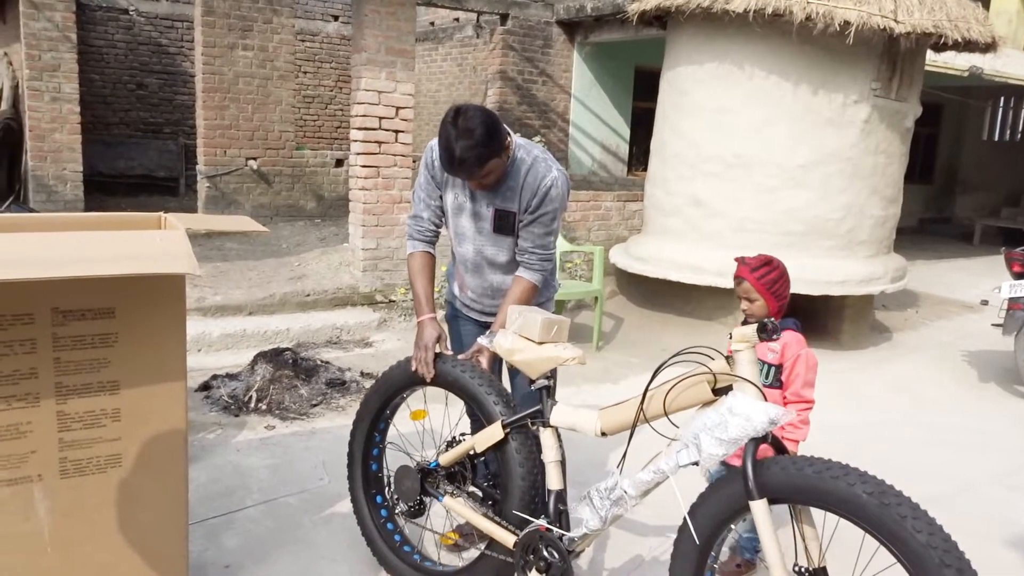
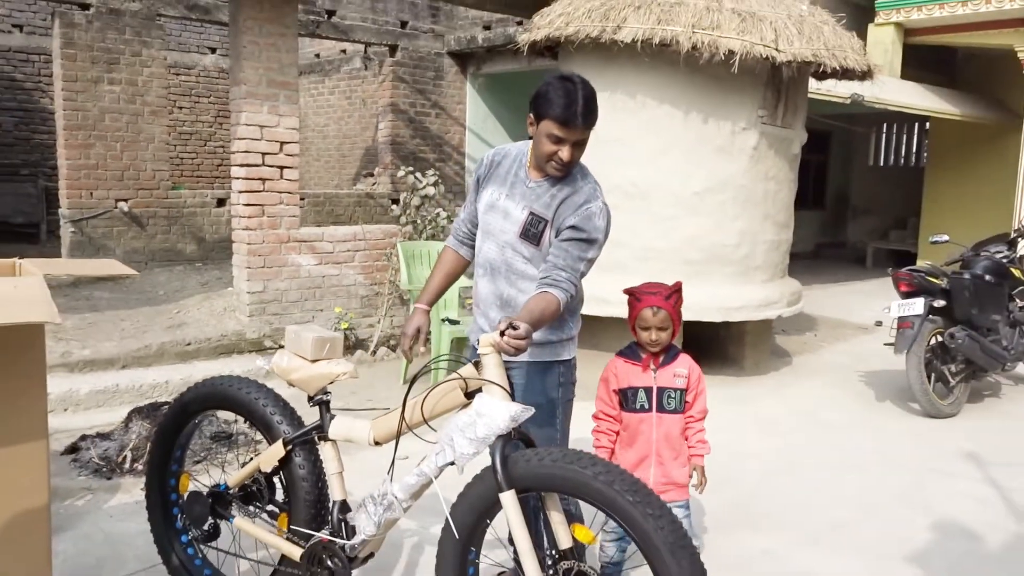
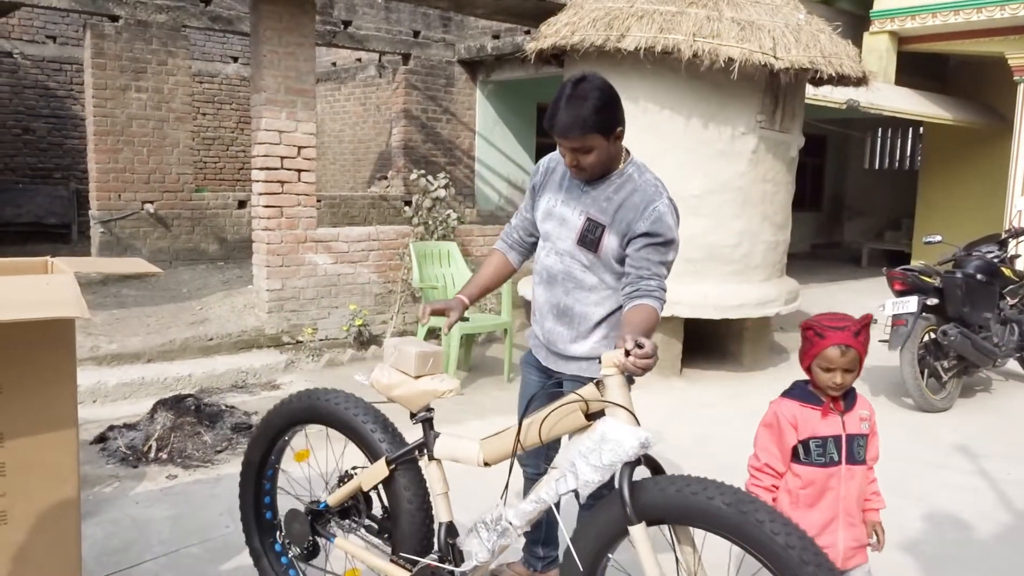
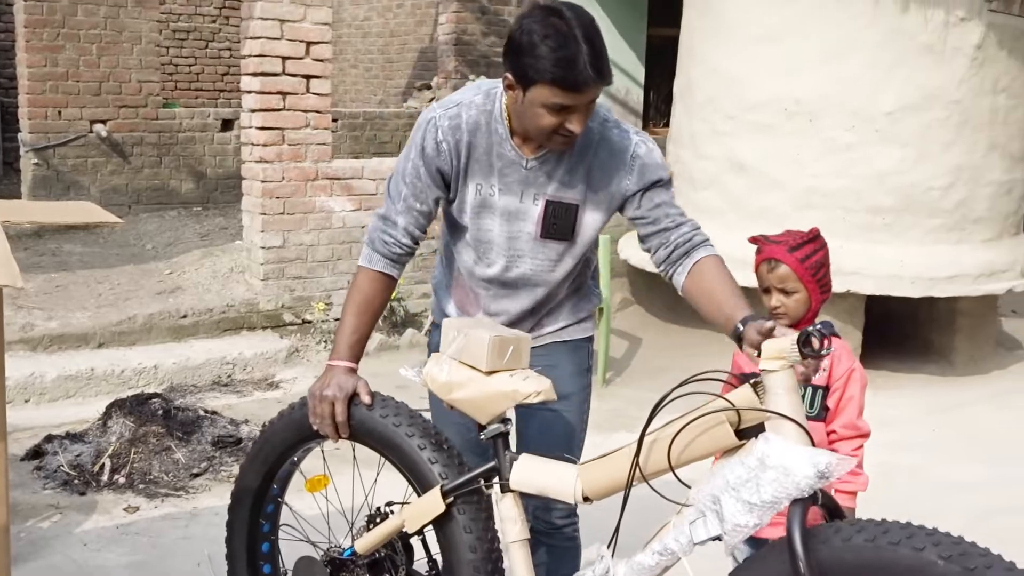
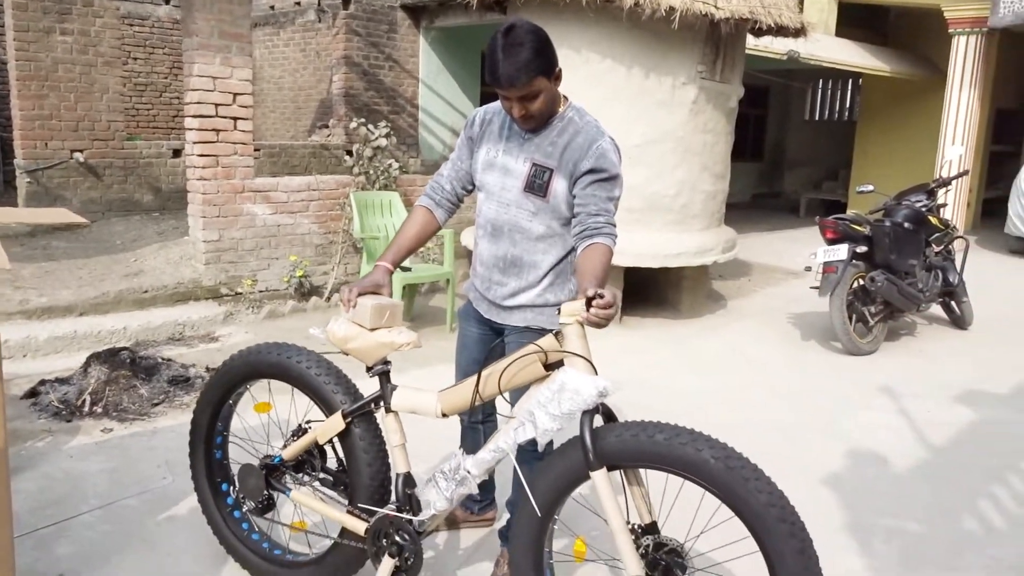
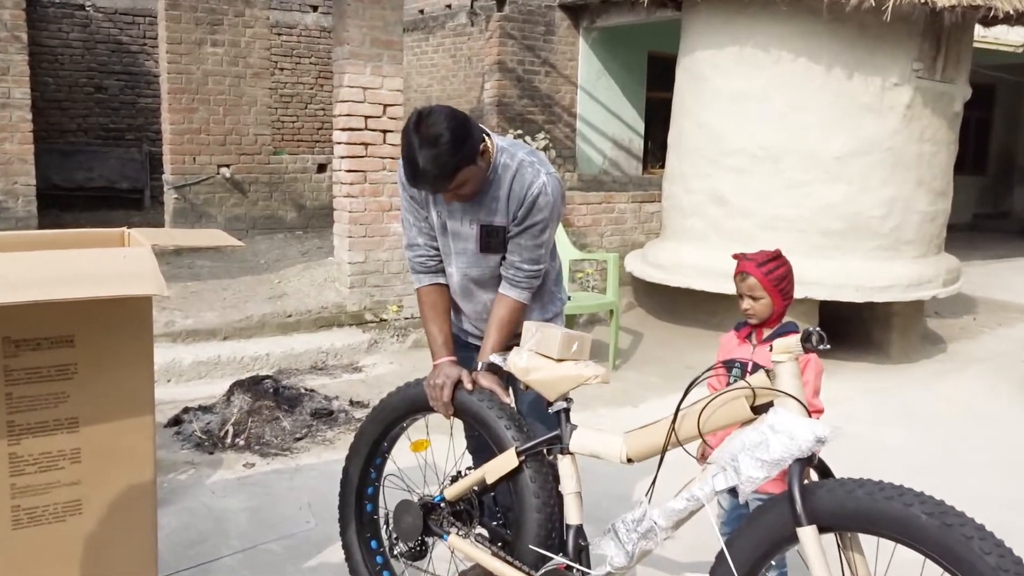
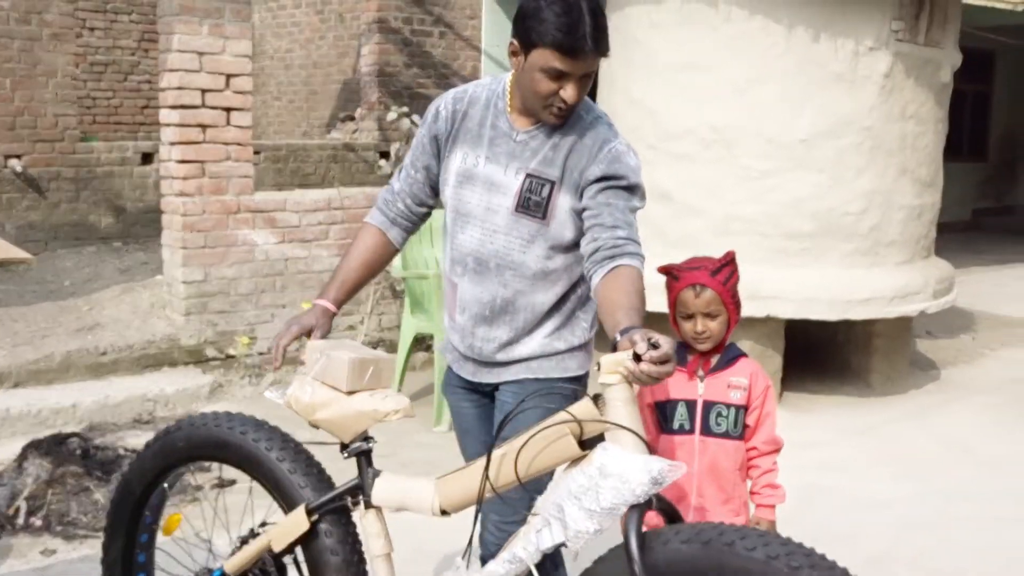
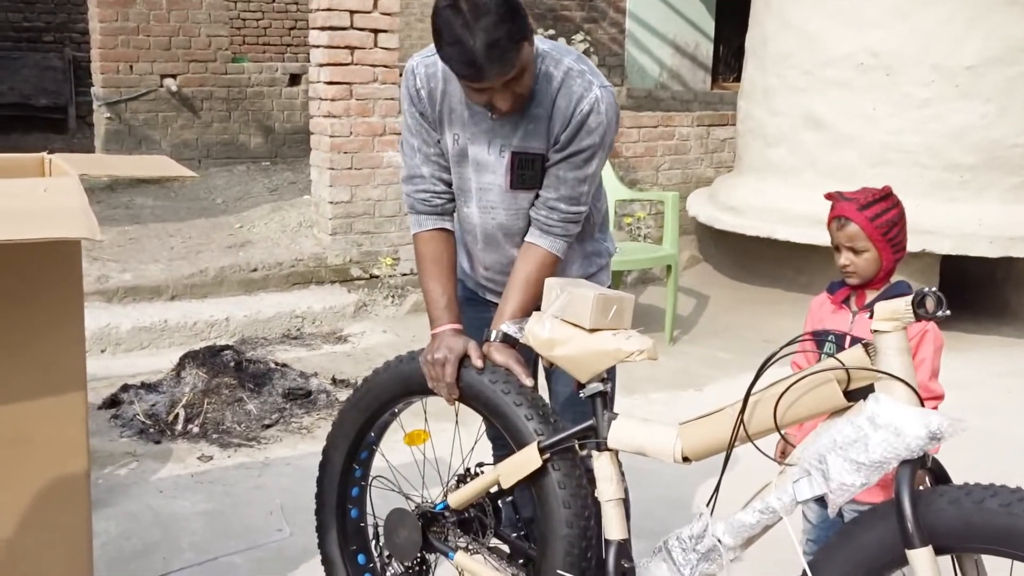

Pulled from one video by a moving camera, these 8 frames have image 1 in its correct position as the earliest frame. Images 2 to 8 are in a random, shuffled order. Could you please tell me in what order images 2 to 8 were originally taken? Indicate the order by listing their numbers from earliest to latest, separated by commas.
6, 8, 4, 7, 2, 3, 5
